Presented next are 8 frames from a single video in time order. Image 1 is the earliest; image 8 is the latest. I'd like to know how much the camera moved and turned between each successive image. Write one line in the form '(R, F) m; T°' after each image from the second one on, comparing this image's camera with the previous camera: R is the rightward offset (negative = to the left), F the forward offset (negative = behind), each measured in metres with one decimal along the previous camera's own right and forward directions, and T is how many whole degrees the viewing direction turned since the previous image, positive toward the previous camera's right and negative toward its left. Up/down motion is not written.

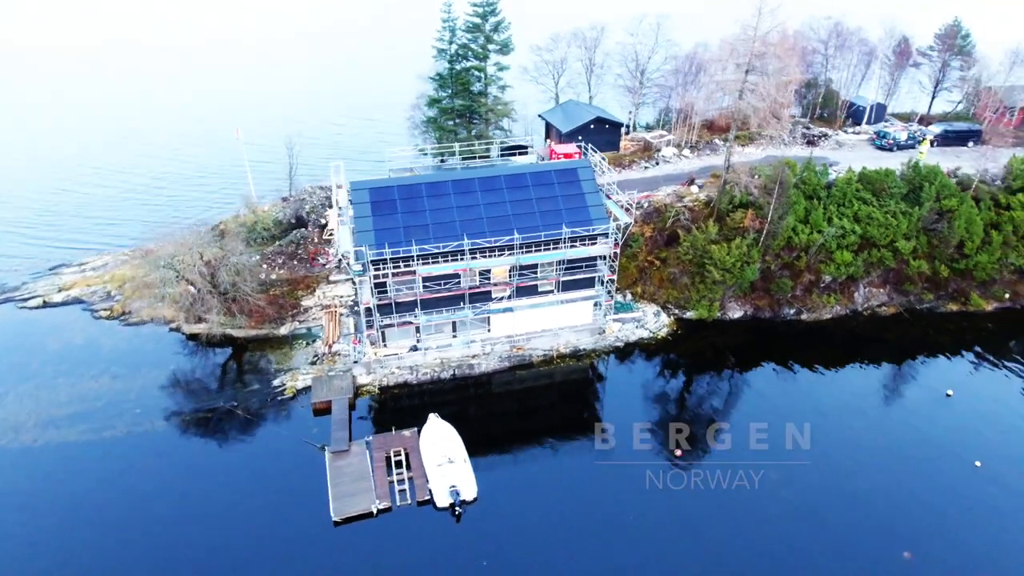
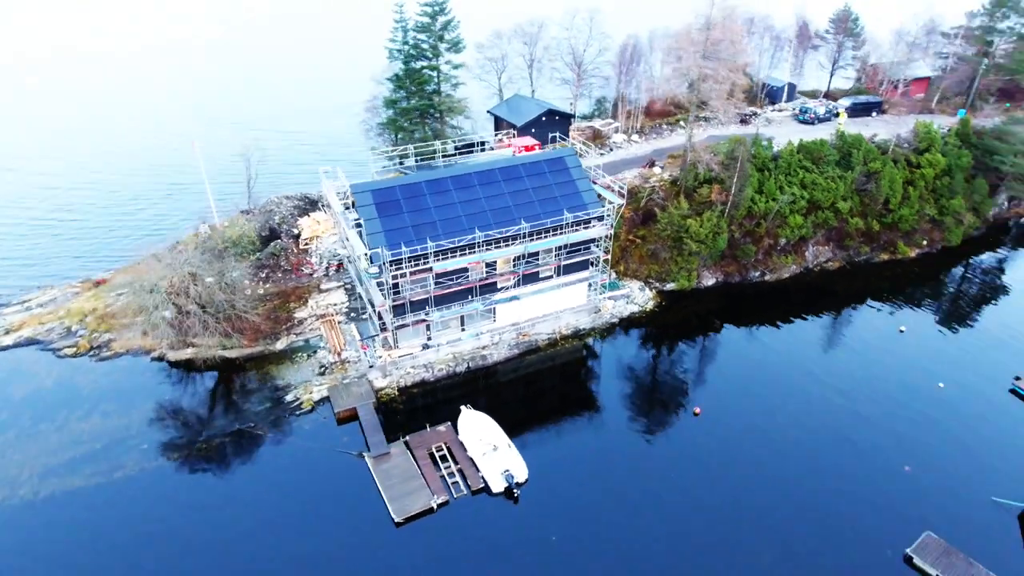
(-6.7, -0.5) m; +9°
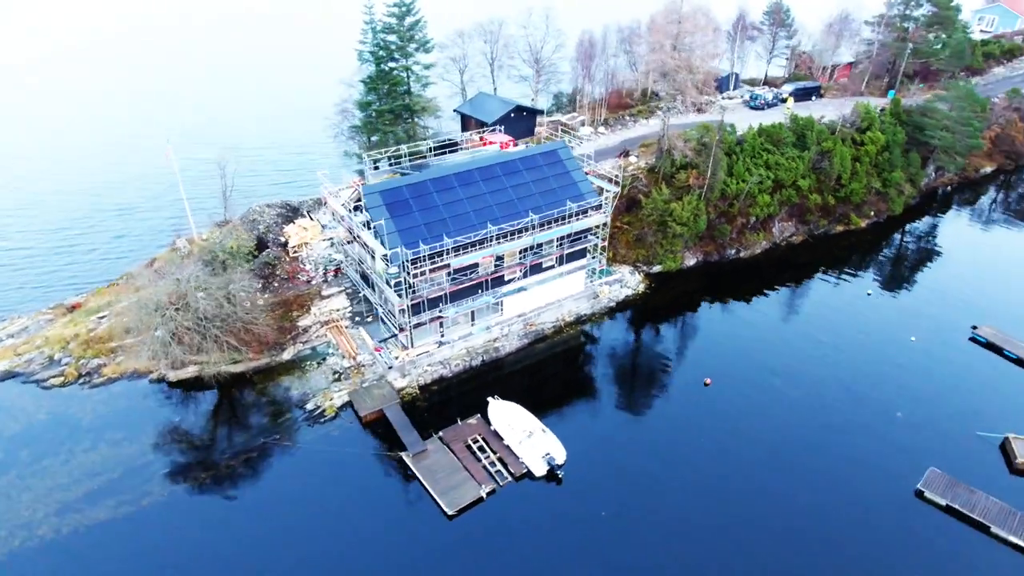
(-5.2, -0.6) m; +7°
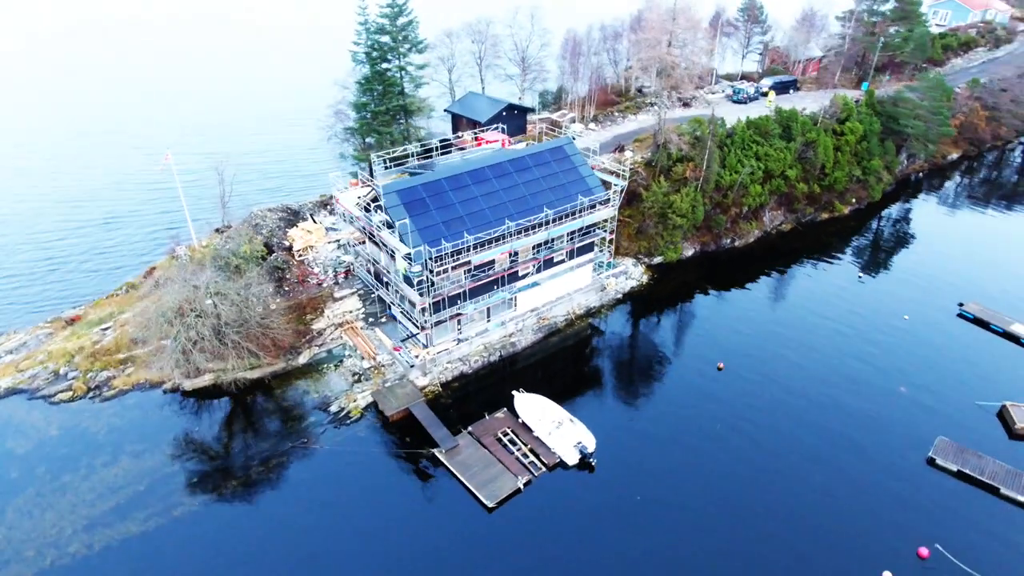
(-3.3, -0.4) m; +3°
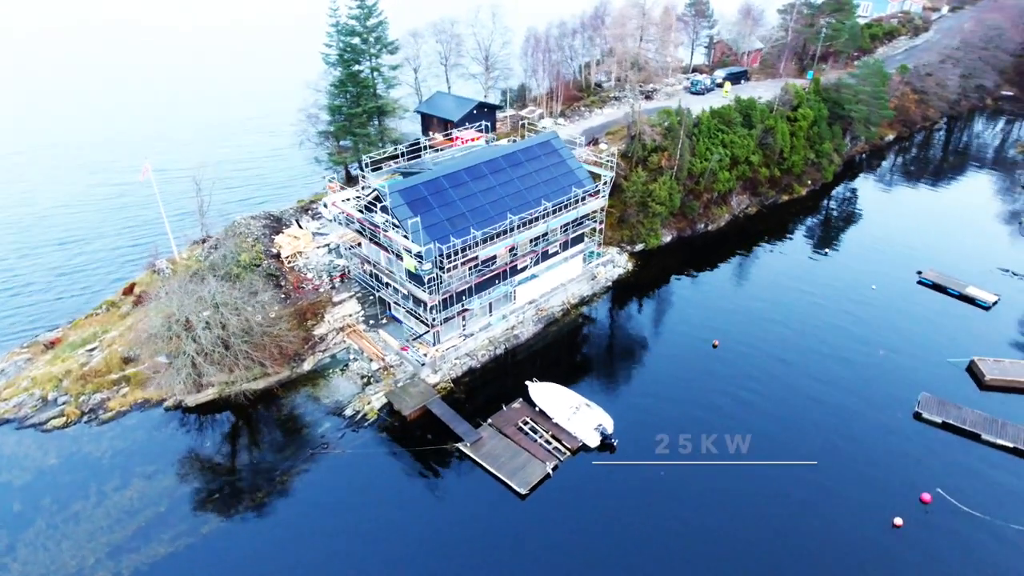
(-4.0, -0.5) m; +5°
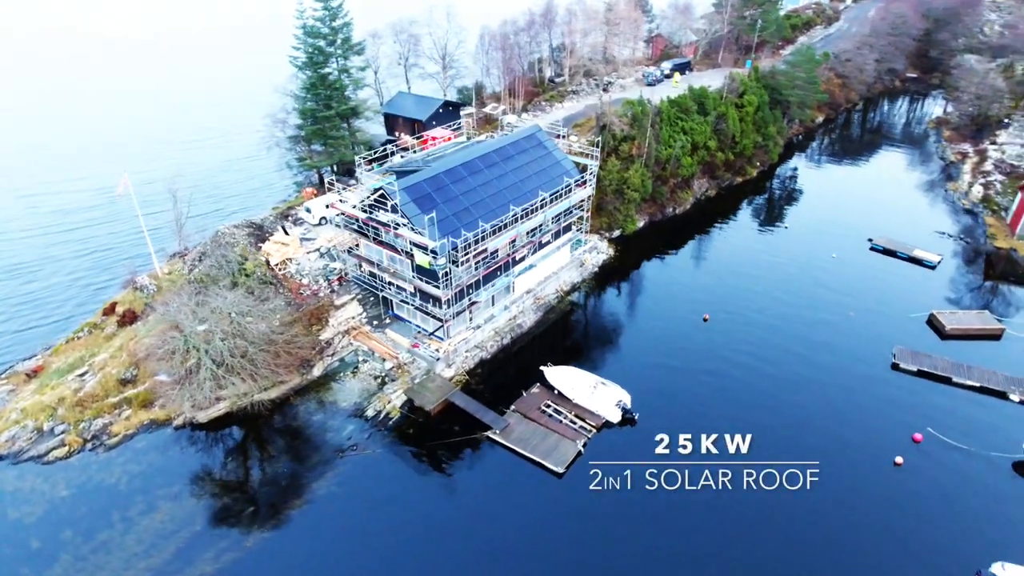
(-4.9, -0.7) m; +6°
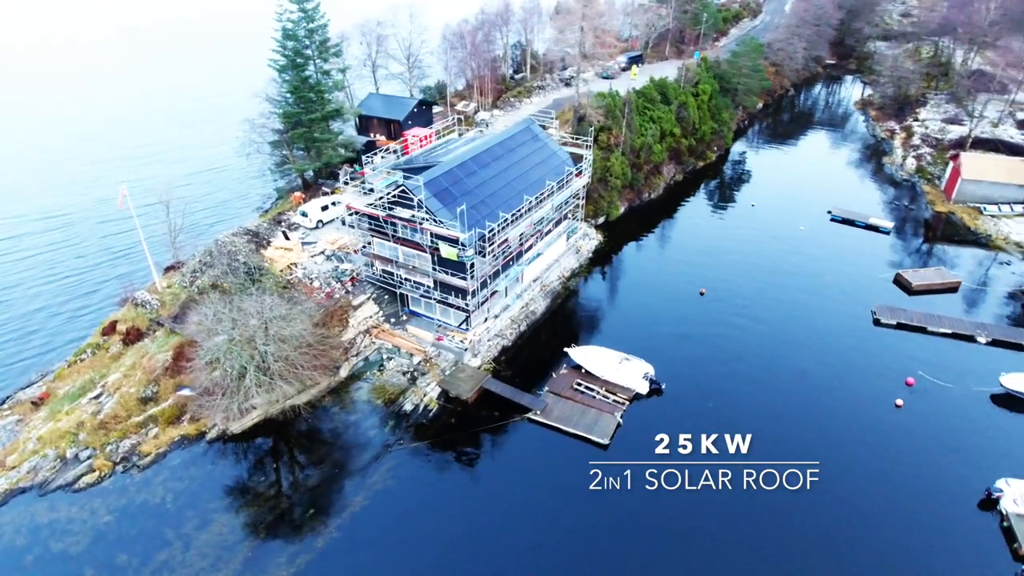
(-5.9, -0.9) m; +6°
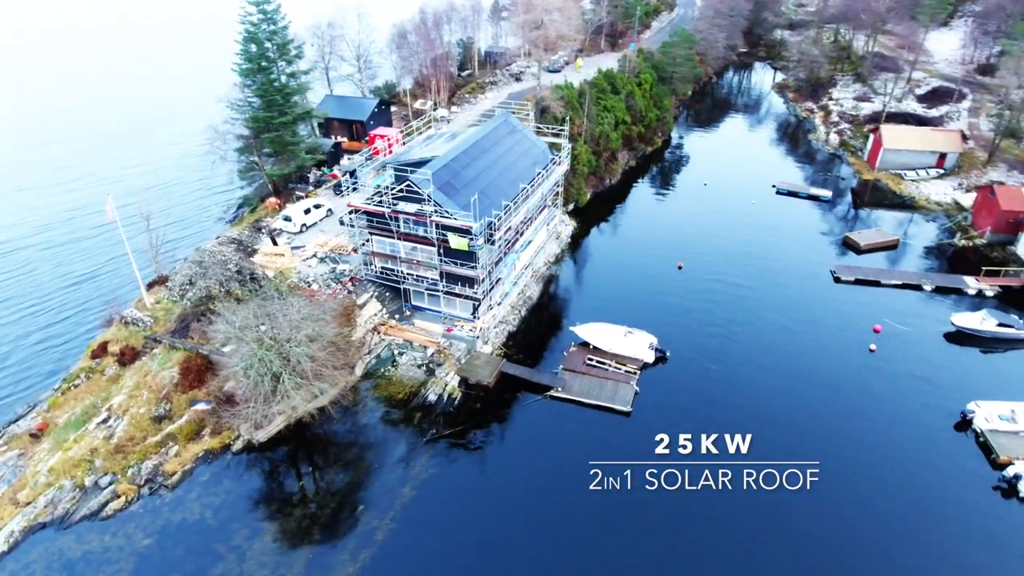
(-5.6, -0.9) m; +7°
